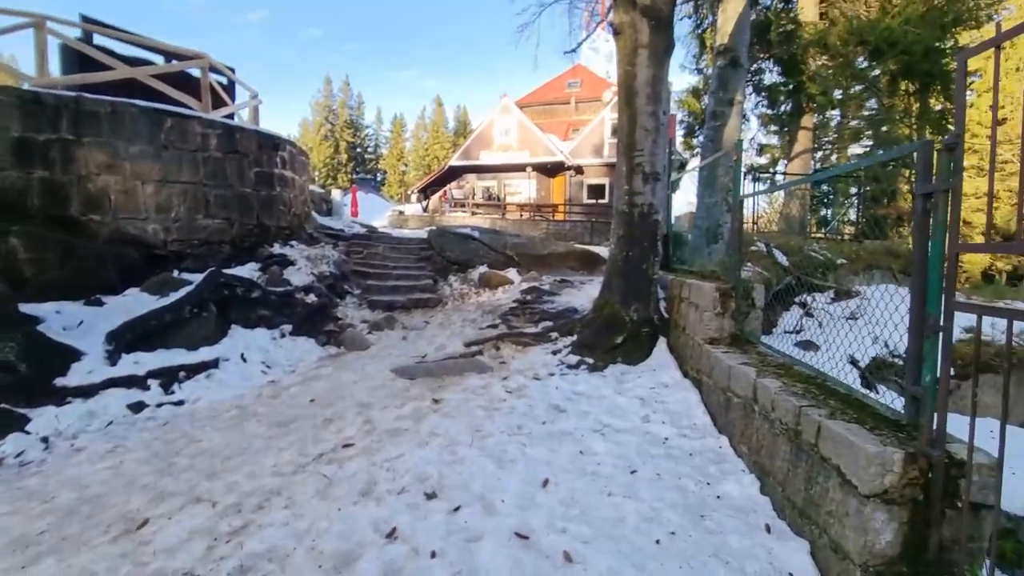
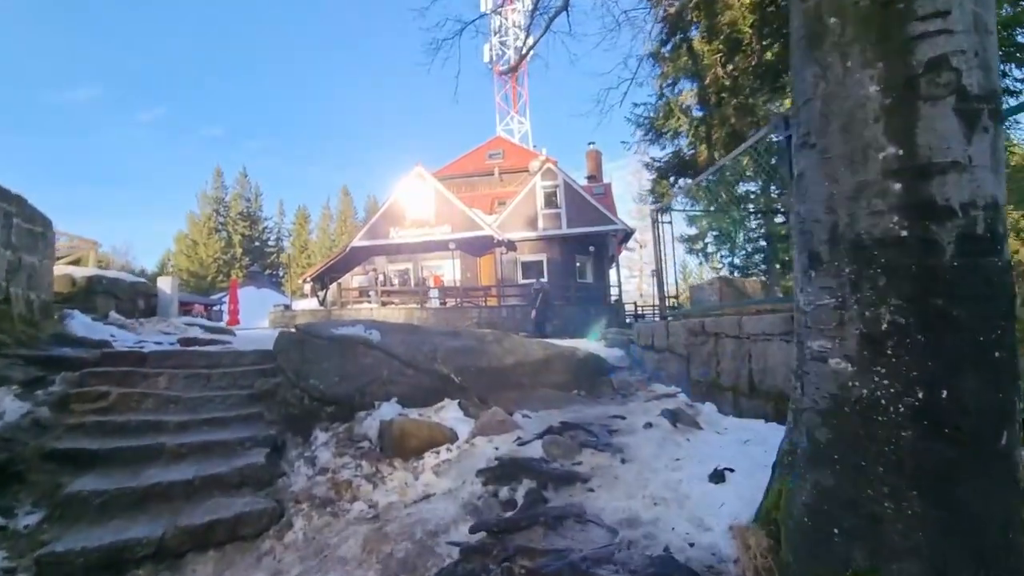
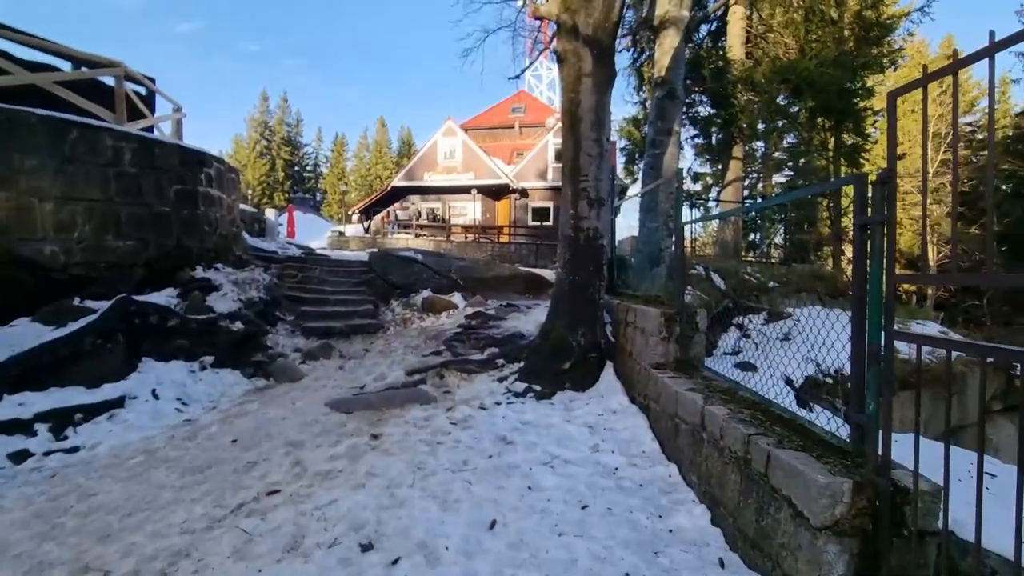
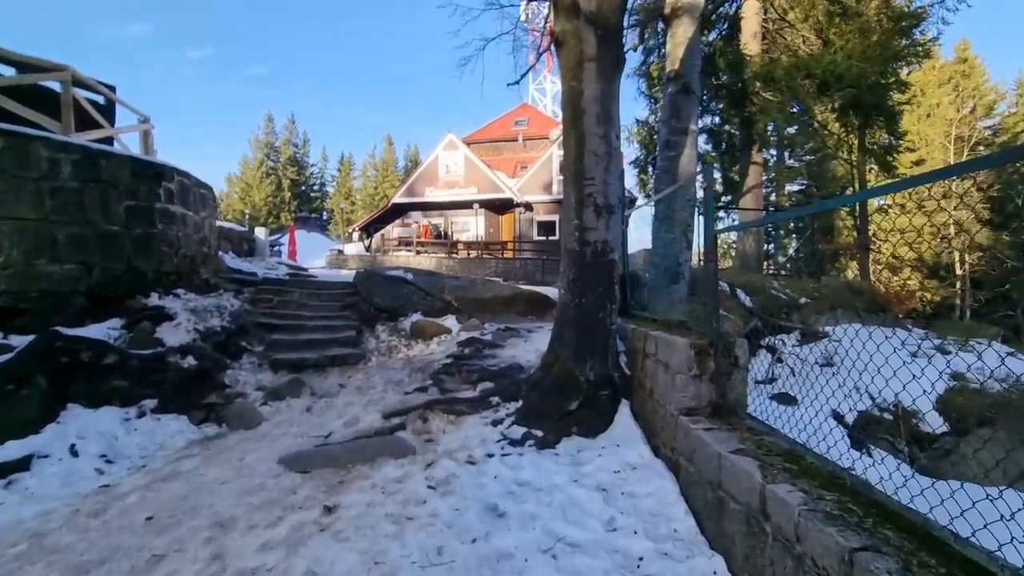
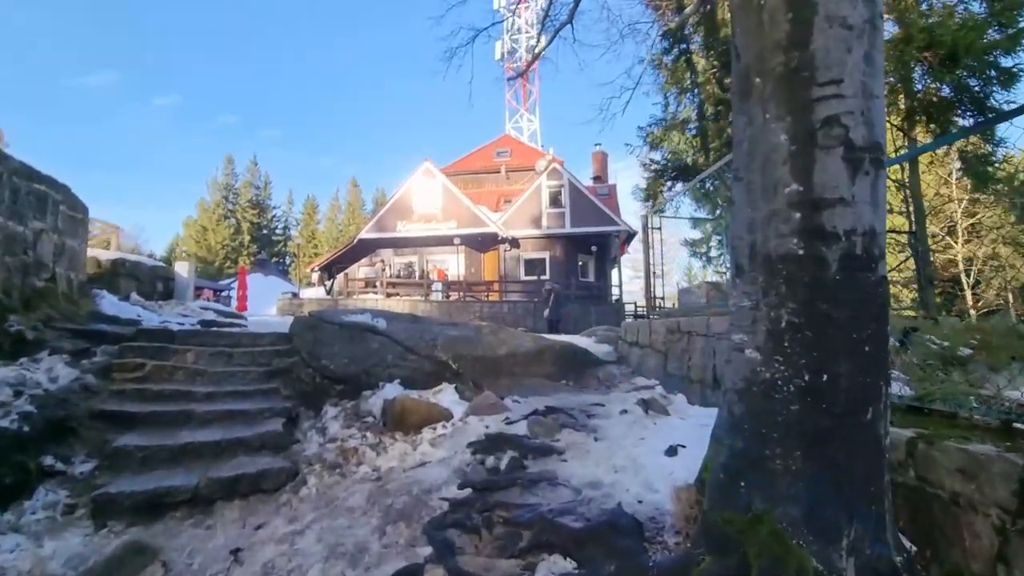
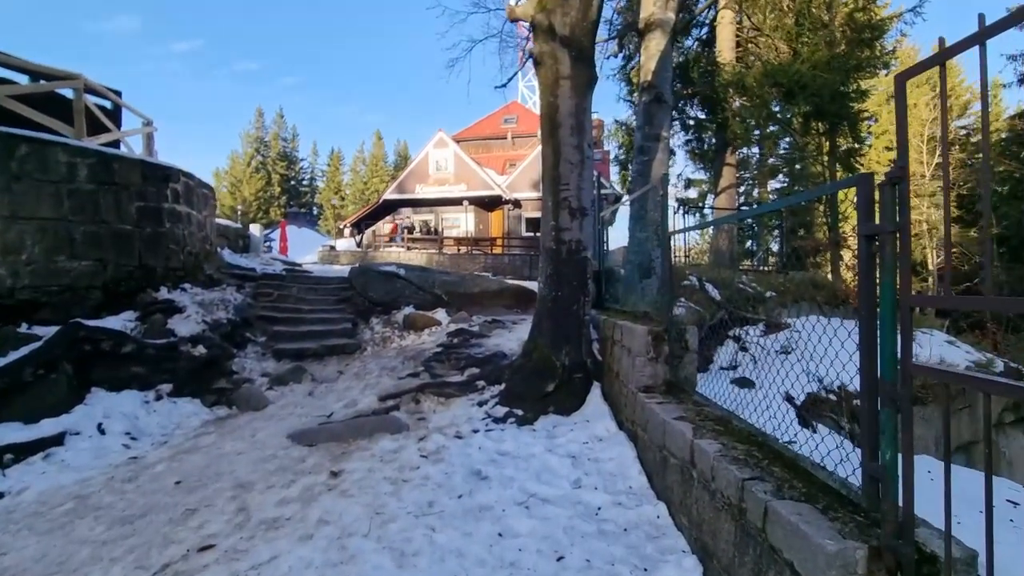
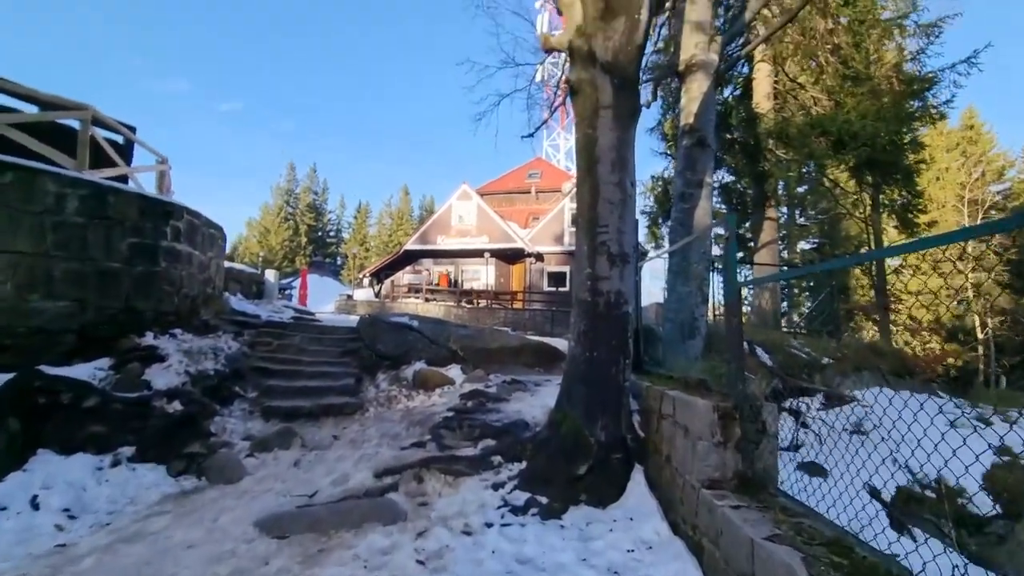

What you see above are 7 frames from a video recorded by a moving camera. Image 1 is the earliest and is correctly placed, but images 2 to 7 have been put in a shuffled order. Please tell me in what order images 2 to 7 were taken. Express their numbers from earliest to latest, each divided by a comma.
3, 6, 4, 7, 5, 2
